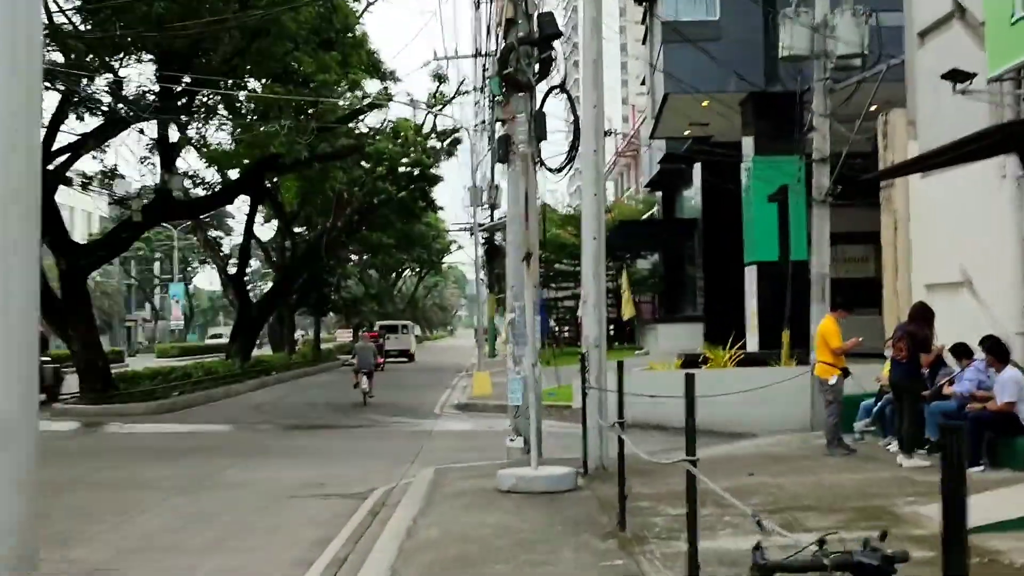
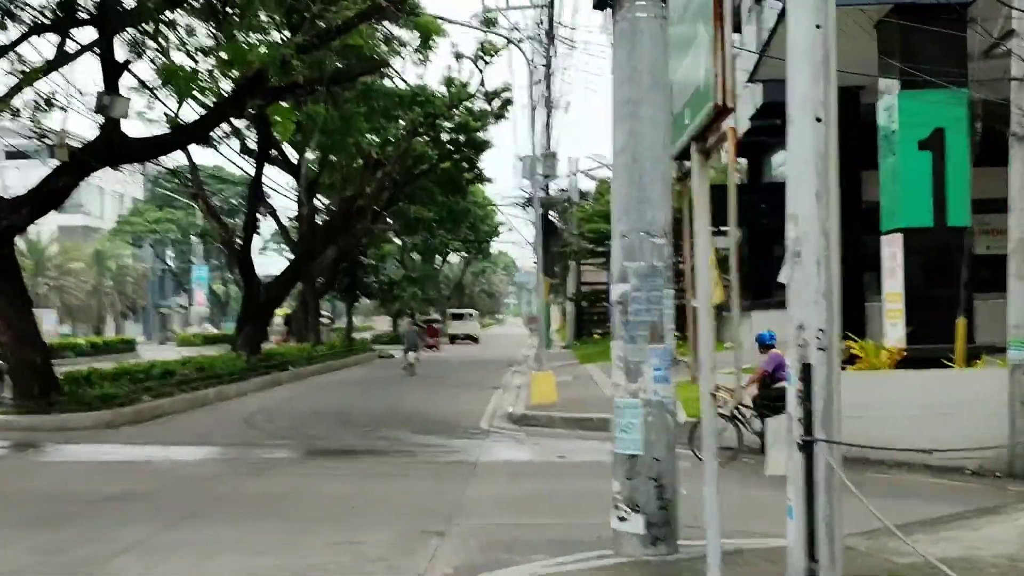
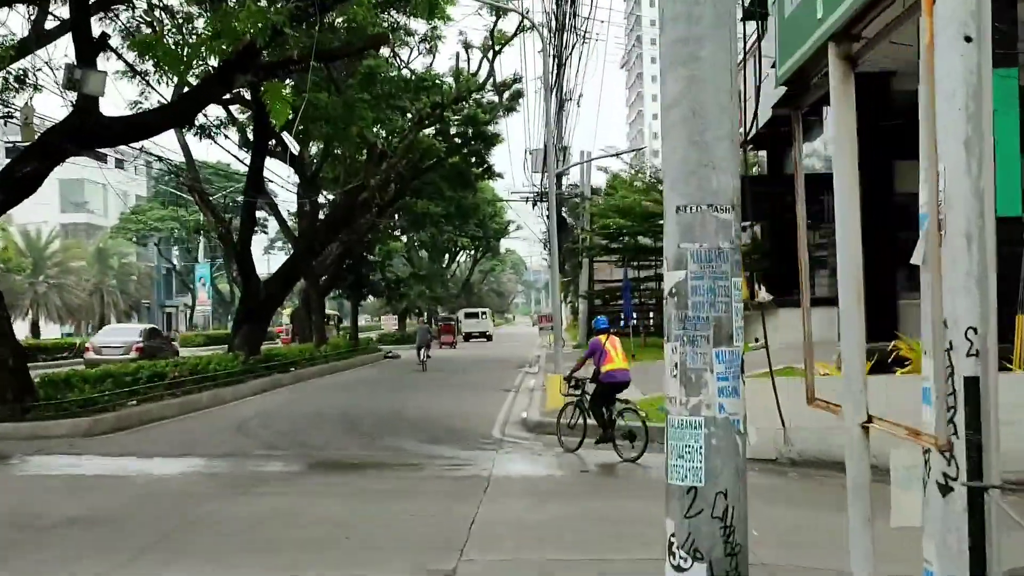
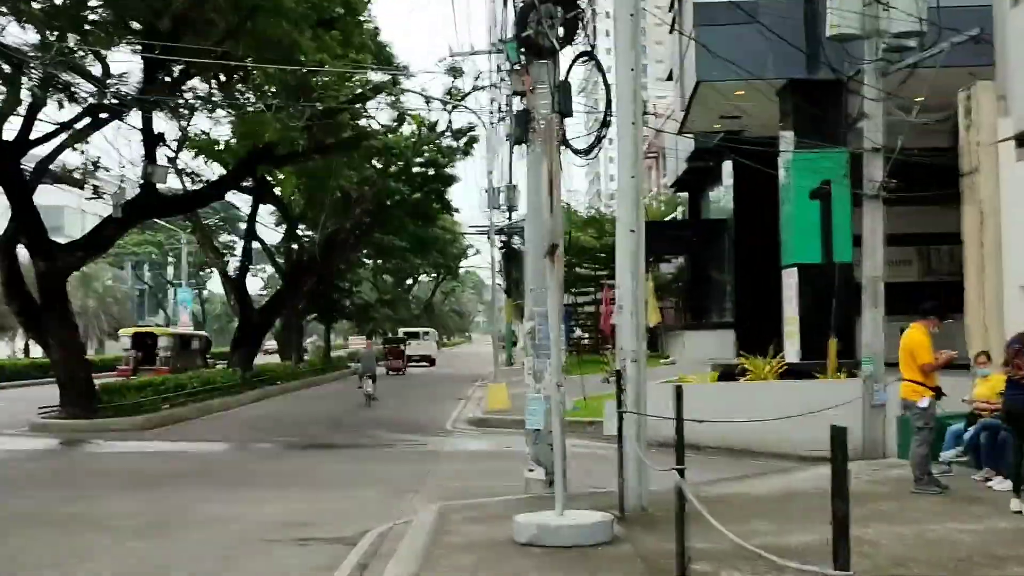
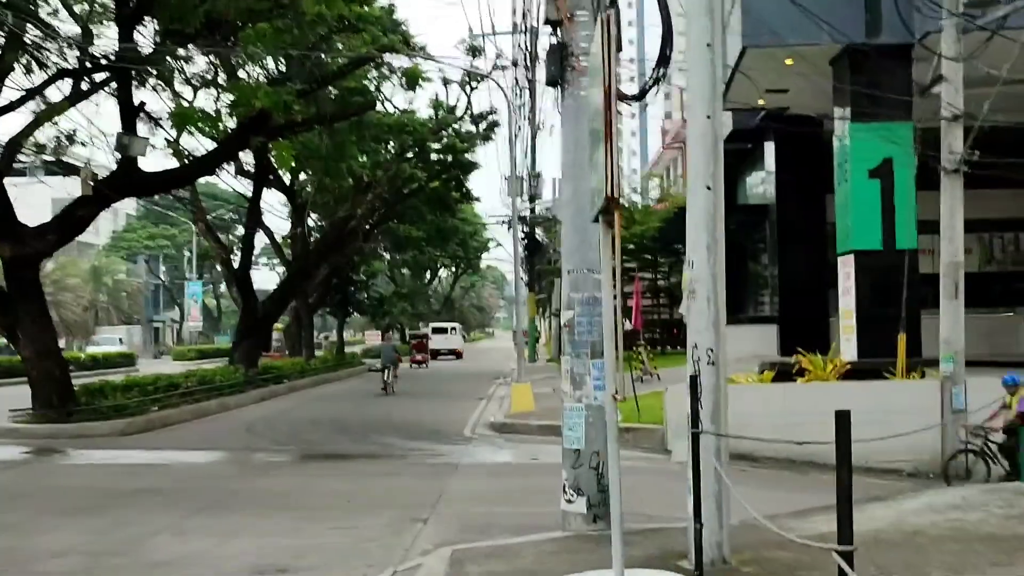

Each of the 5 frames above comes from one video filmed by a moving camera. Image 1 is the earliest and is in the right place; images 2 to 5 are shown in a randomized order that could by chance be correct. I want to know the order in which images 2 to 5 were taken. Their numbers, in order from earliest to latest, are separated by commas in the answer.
4, 5, 2, 3
